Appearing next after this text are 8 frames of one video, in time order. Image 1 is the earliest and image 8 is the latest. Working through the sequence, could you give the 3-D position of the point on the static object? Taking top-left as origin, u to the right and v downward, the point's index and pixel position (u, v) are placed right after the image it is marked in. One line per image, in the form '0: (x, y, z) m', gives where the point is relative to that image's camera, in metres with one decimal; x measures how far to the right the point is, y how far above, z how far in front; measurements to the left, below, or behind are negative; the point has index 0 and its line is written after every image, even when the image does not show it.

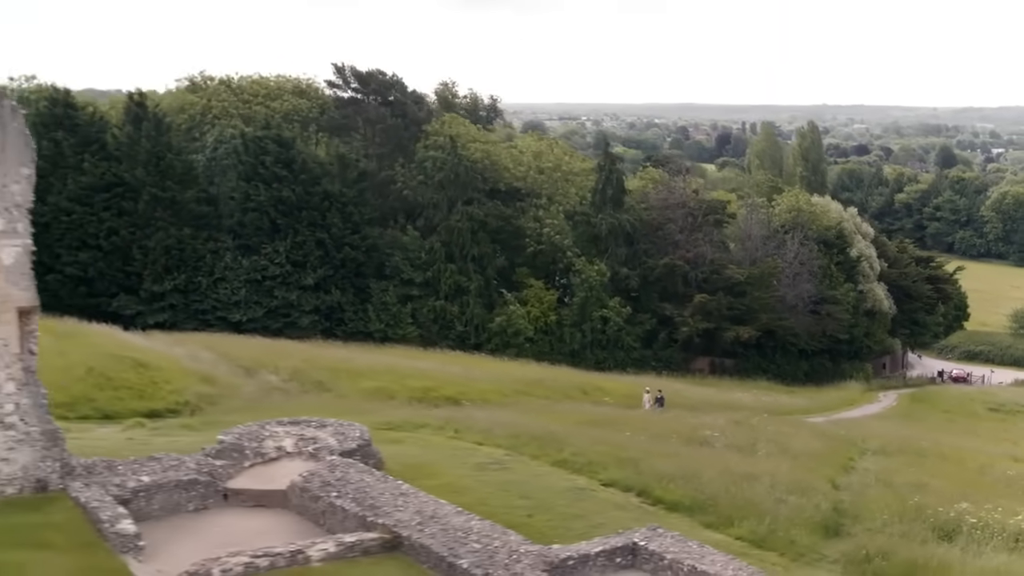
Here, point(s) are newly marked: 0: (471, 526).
0: (-0.3, -2.3, +13.8) m
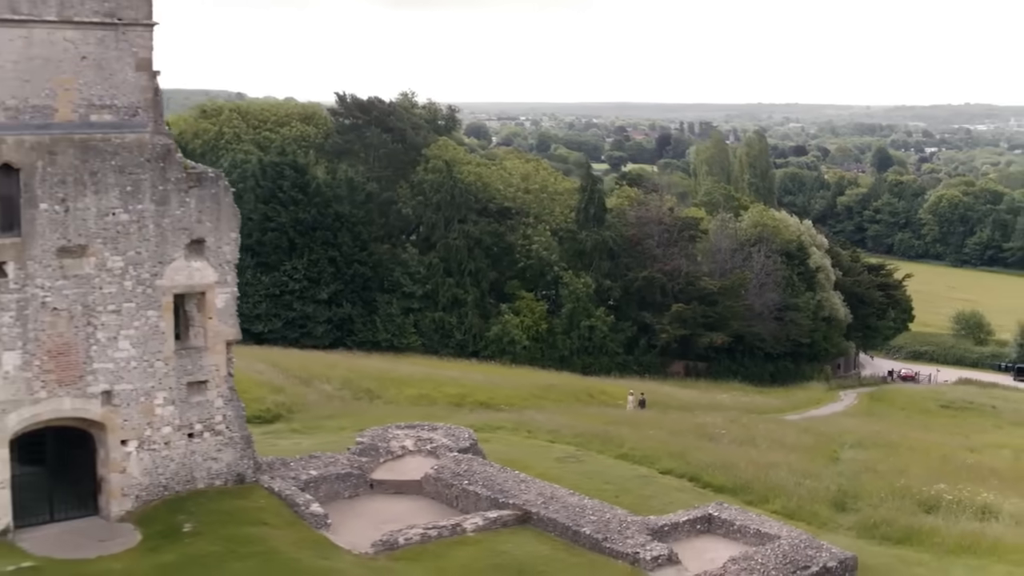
0: (+0.9, -2.7, +18.0) m
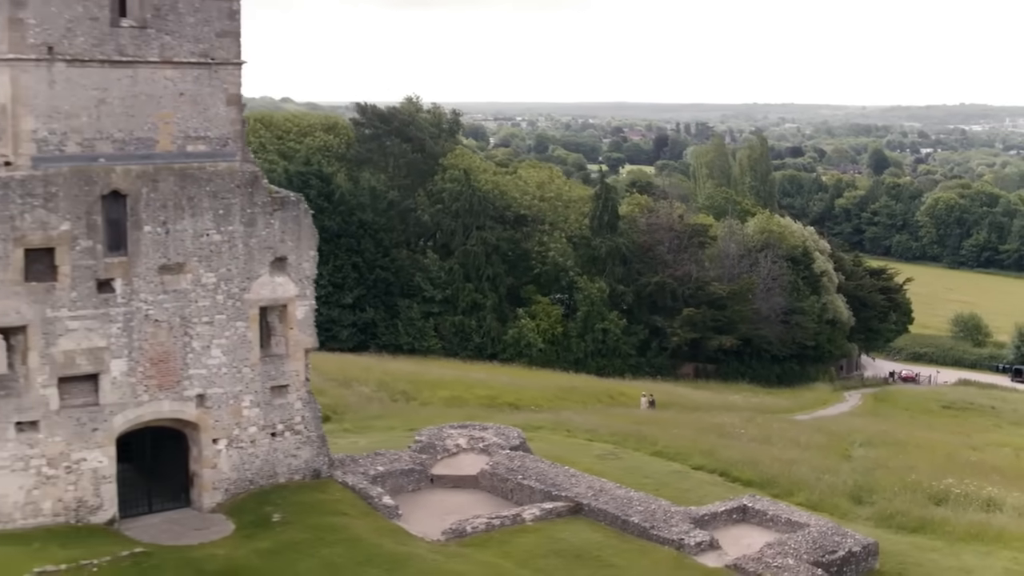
0: (+1.6, -2.9, +19.9) m
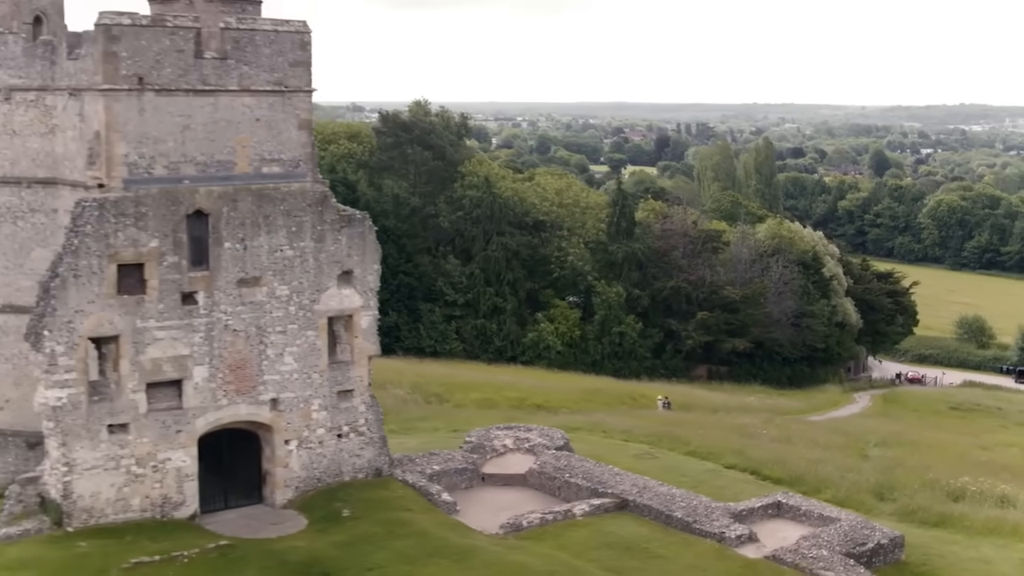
0: (+2.4, -3.0, +21.4) m
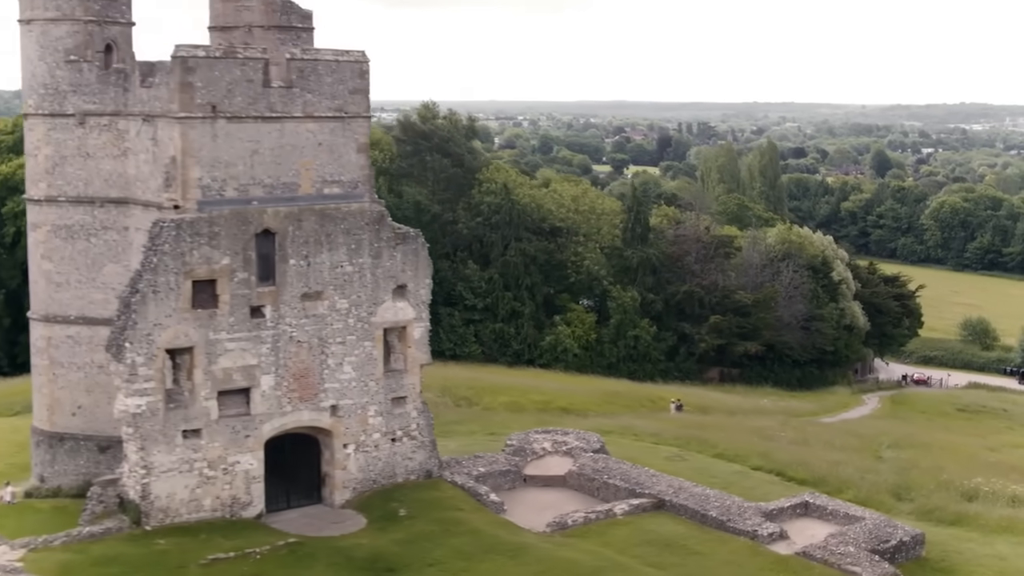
0: (+3.1, -3.2, +22.8) m
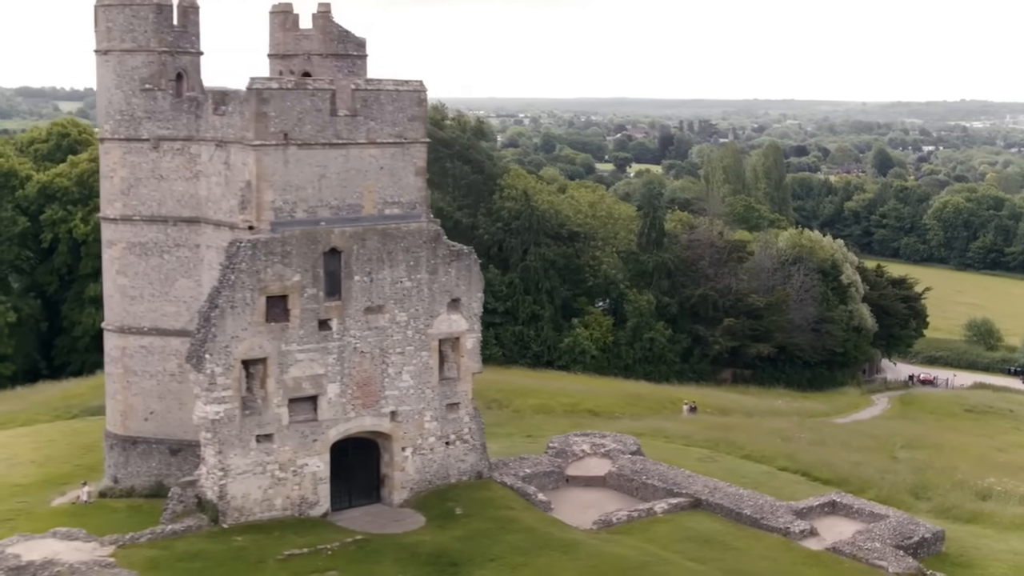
0: (+3.8, -3.5, +24.3) m
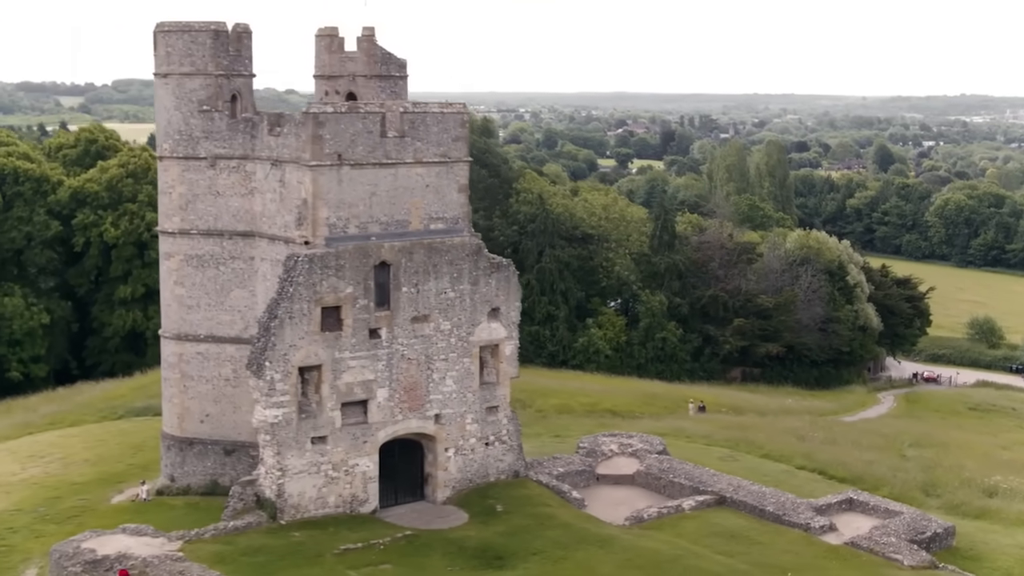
0: (+4.5, -3.6, +25.9) m
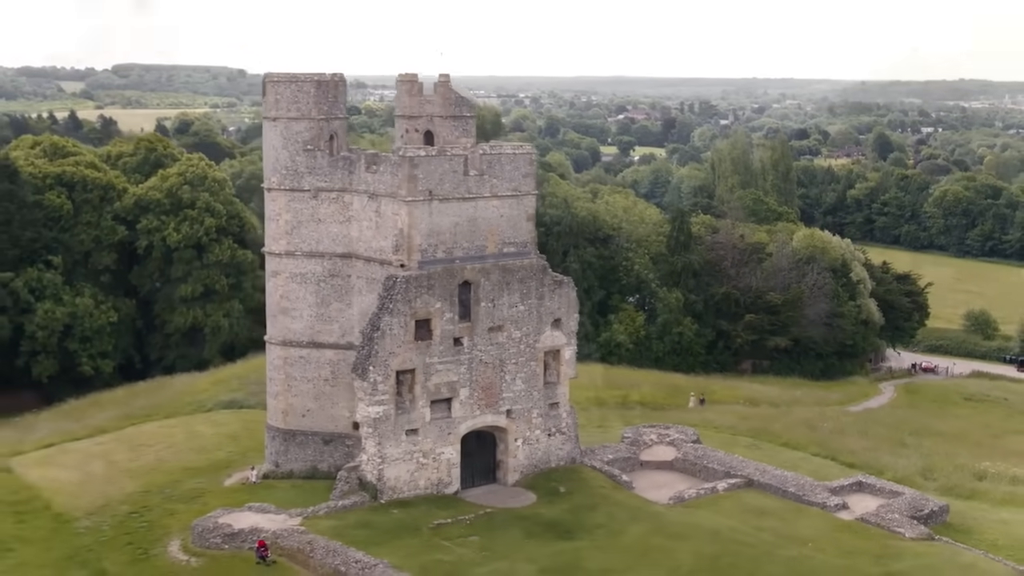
0: (+5.7, -3.9, +30.3) m
